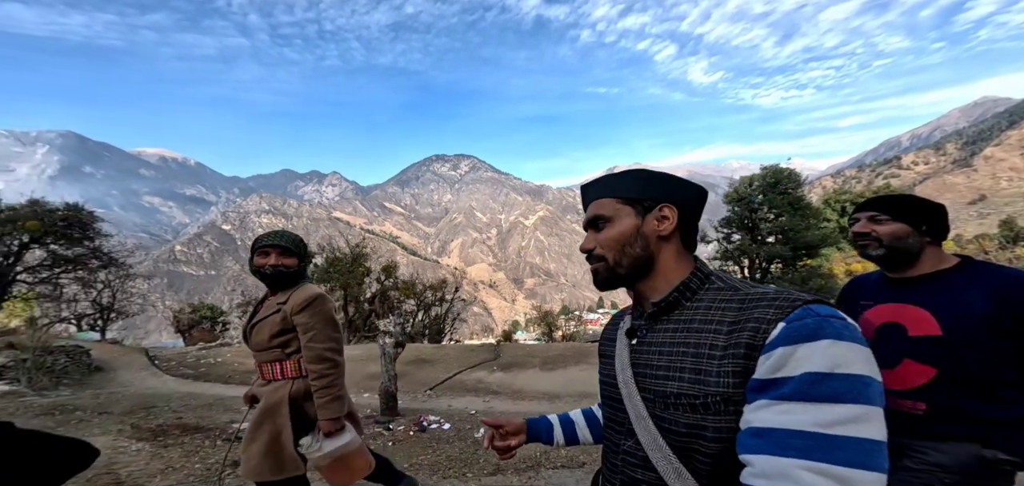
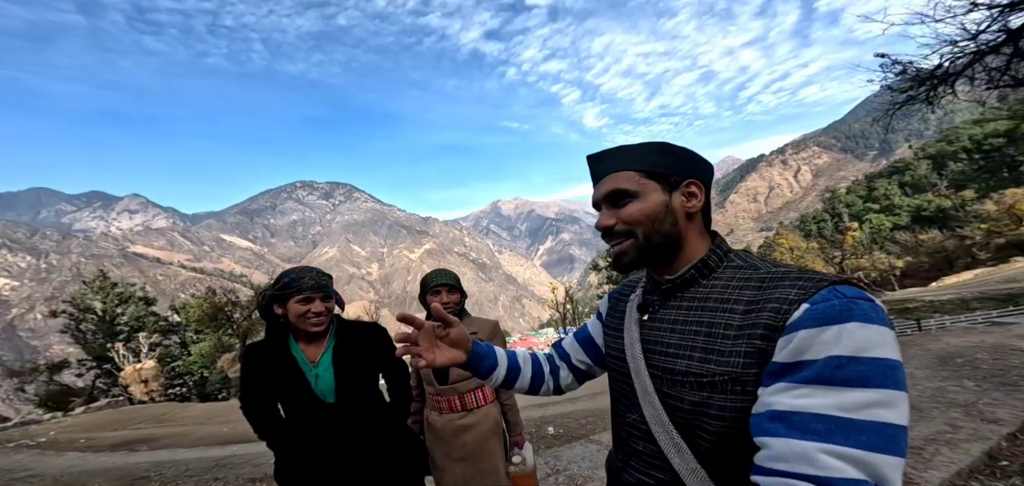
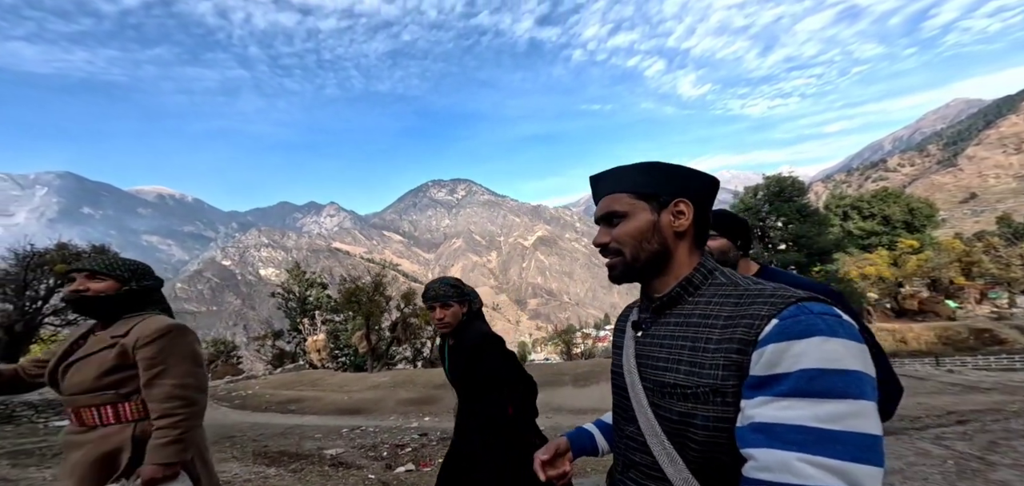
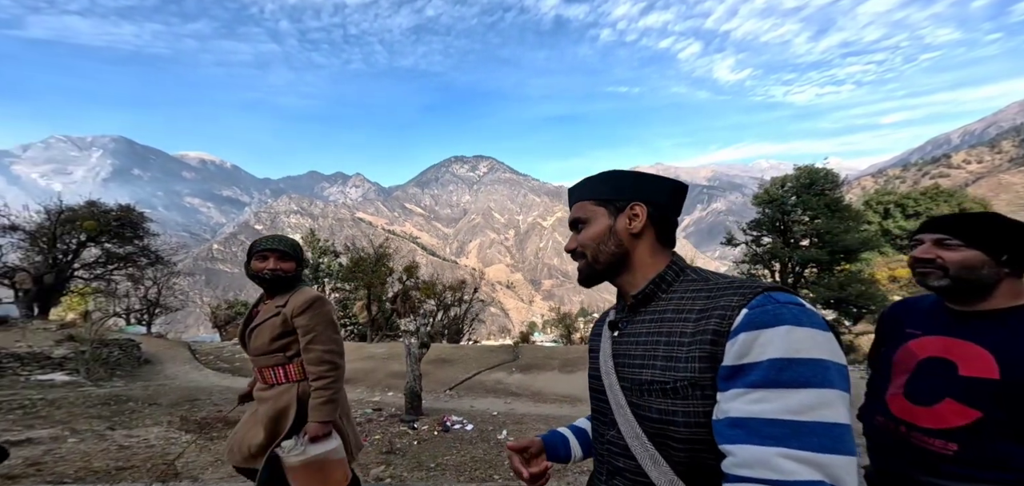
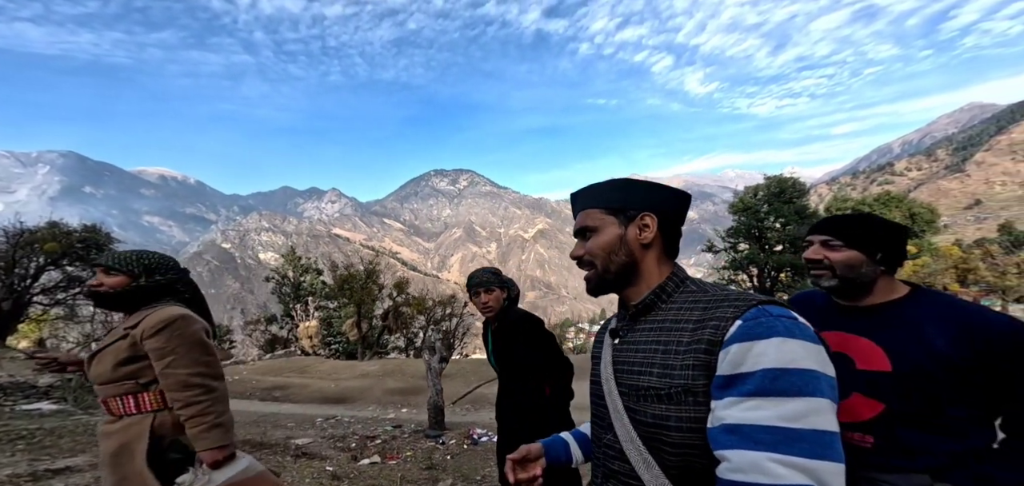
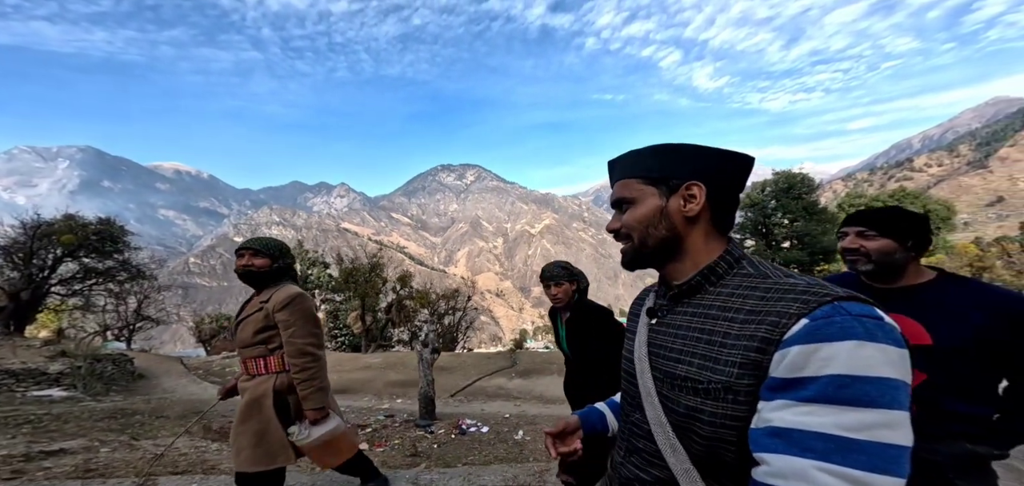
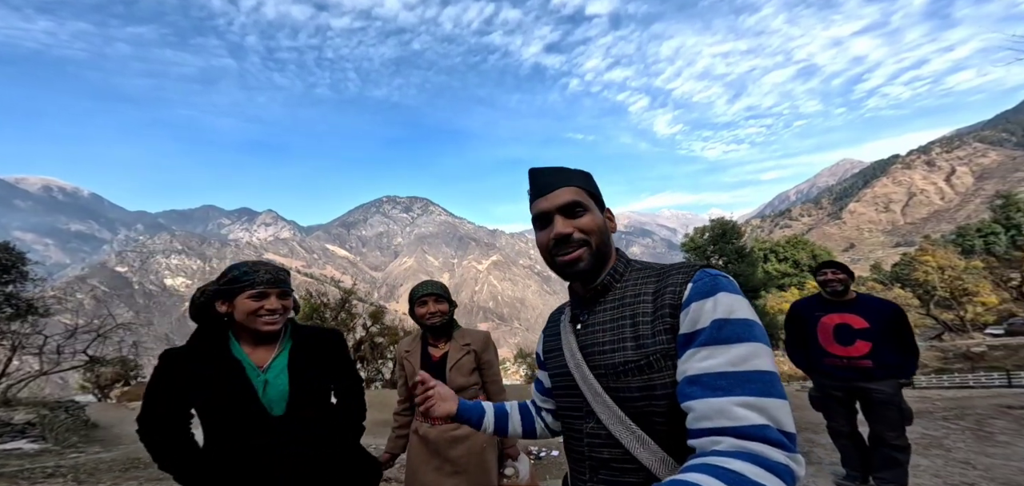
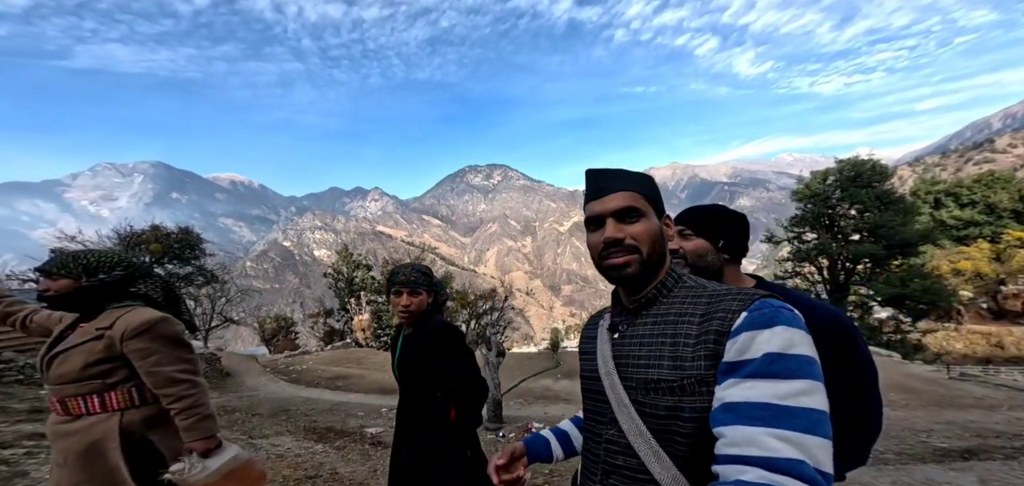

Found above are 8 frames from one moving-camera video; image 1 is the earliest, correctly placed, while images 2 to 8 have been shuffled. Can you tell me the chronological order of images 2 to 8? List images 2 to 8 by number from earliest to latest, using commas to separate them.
4, 6, 5, 3, 8, 7, 2
